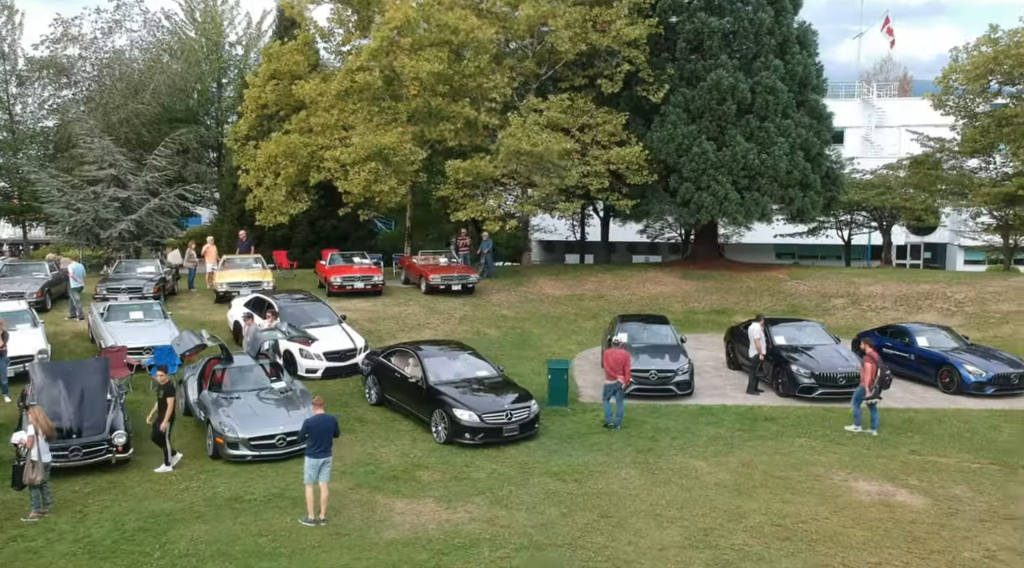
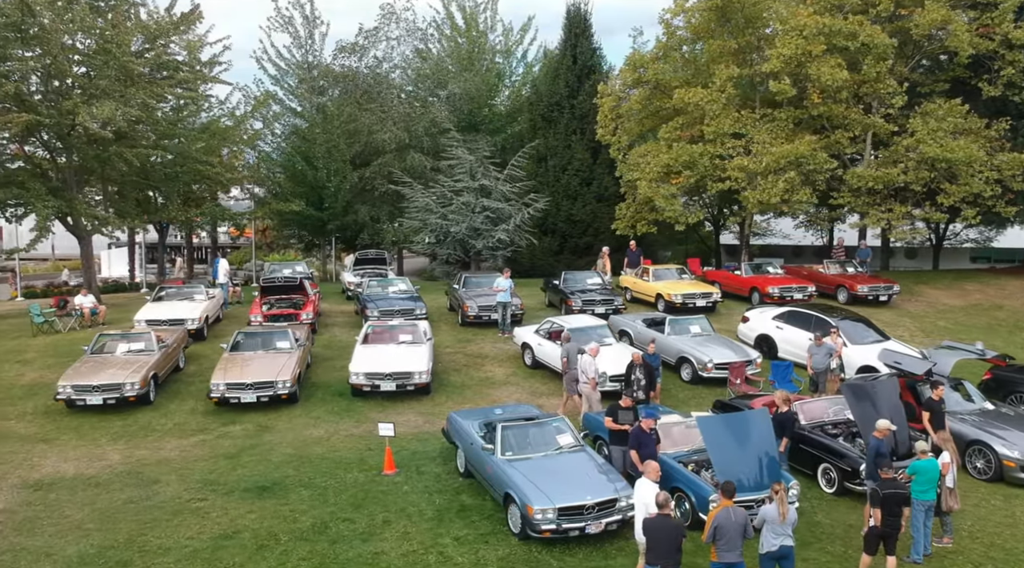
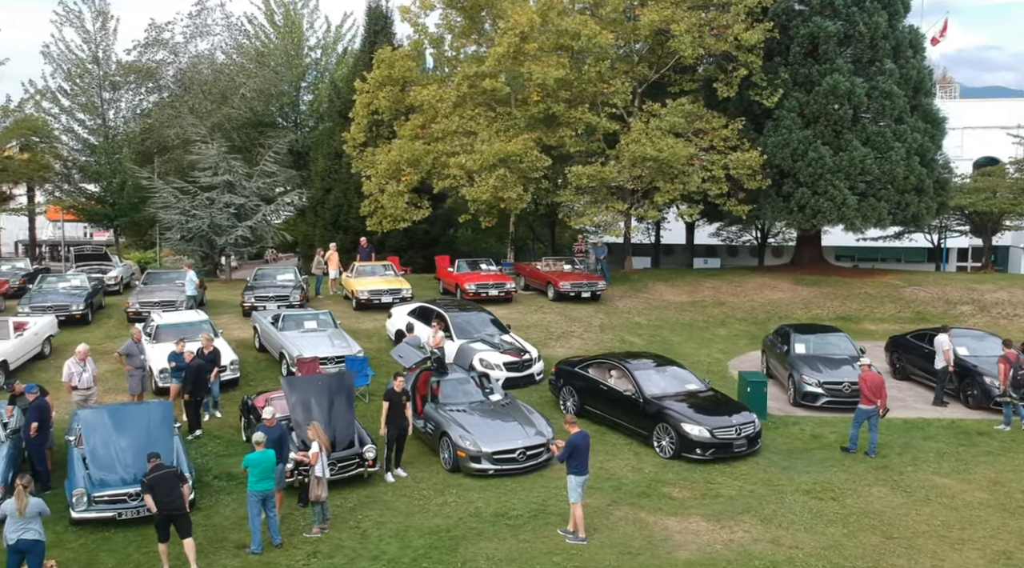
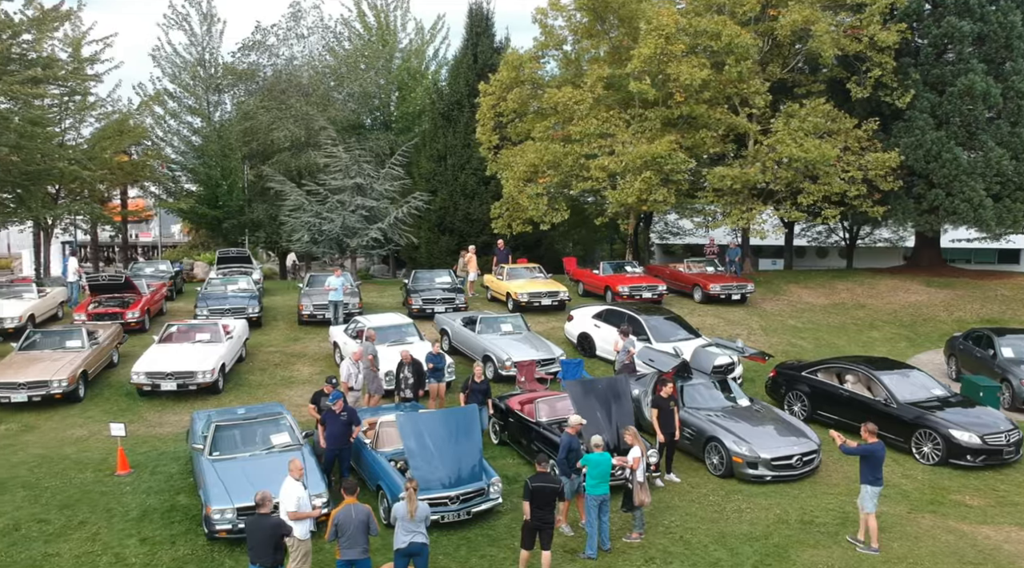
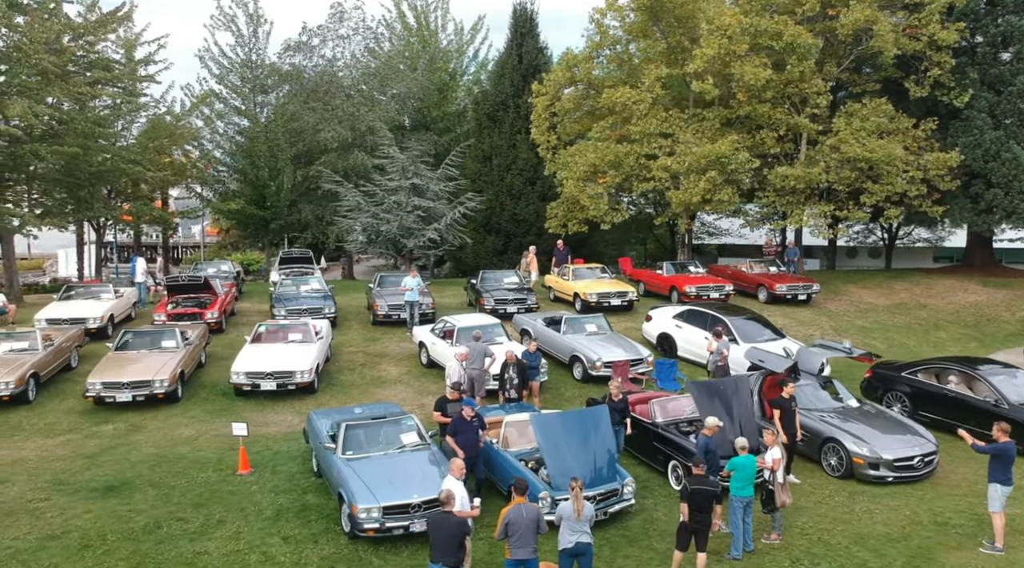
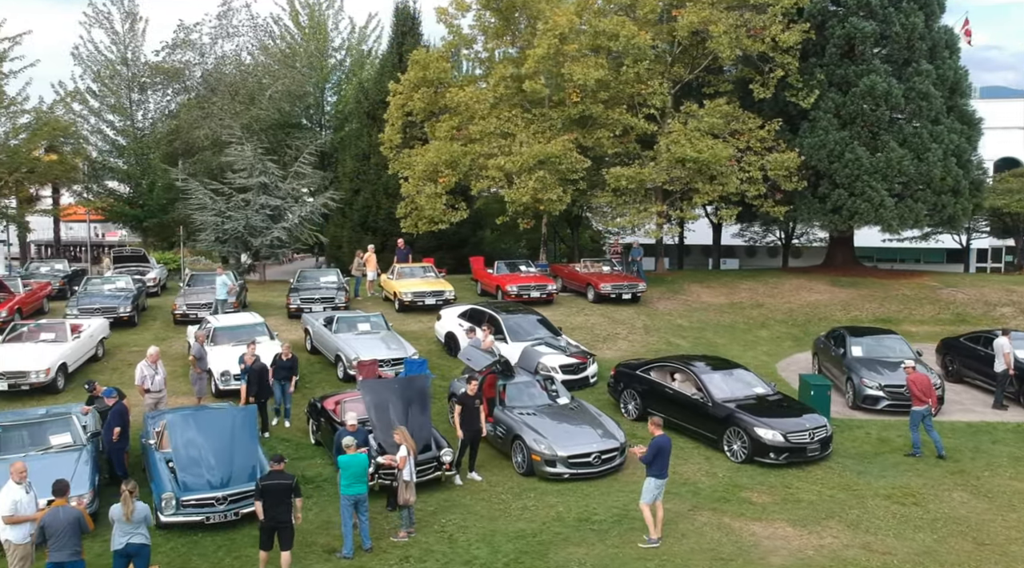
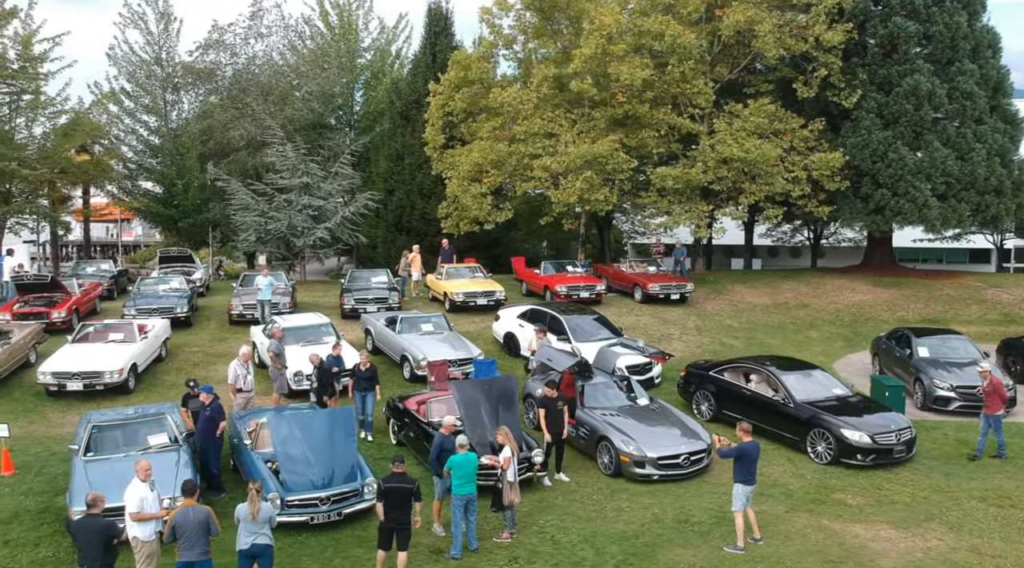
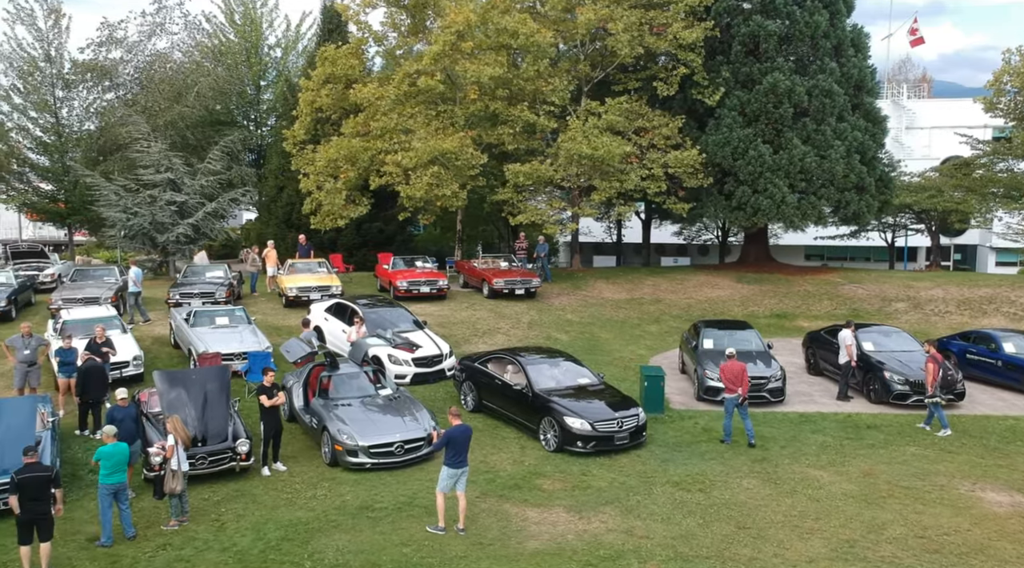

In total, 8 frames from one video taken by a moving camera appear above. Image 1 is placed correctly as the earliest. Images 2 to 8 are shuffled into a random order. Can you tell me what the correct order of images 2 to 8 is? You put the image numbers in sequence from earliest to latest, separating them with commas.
8, 3, 6, 7, 4, 5, 2
